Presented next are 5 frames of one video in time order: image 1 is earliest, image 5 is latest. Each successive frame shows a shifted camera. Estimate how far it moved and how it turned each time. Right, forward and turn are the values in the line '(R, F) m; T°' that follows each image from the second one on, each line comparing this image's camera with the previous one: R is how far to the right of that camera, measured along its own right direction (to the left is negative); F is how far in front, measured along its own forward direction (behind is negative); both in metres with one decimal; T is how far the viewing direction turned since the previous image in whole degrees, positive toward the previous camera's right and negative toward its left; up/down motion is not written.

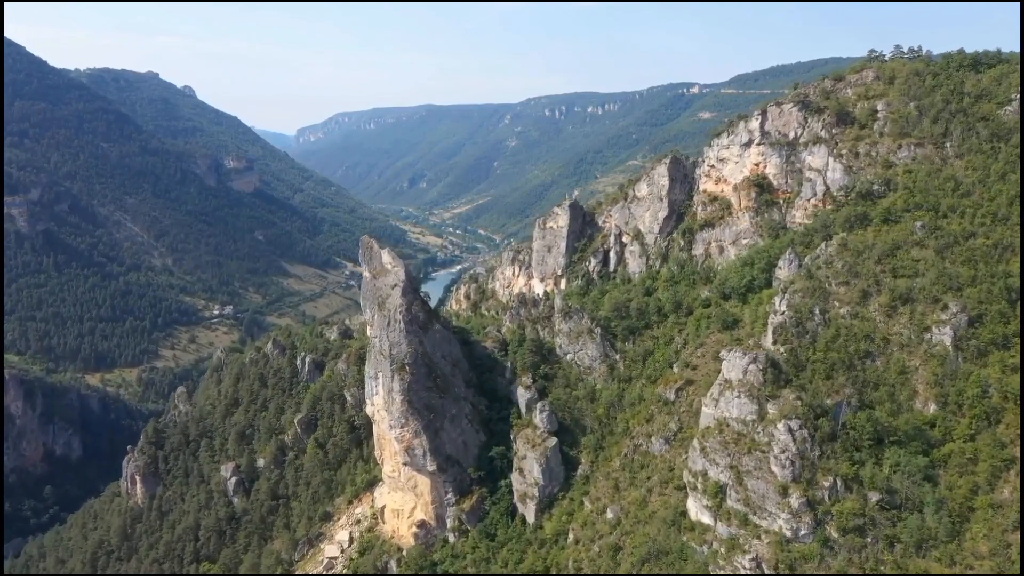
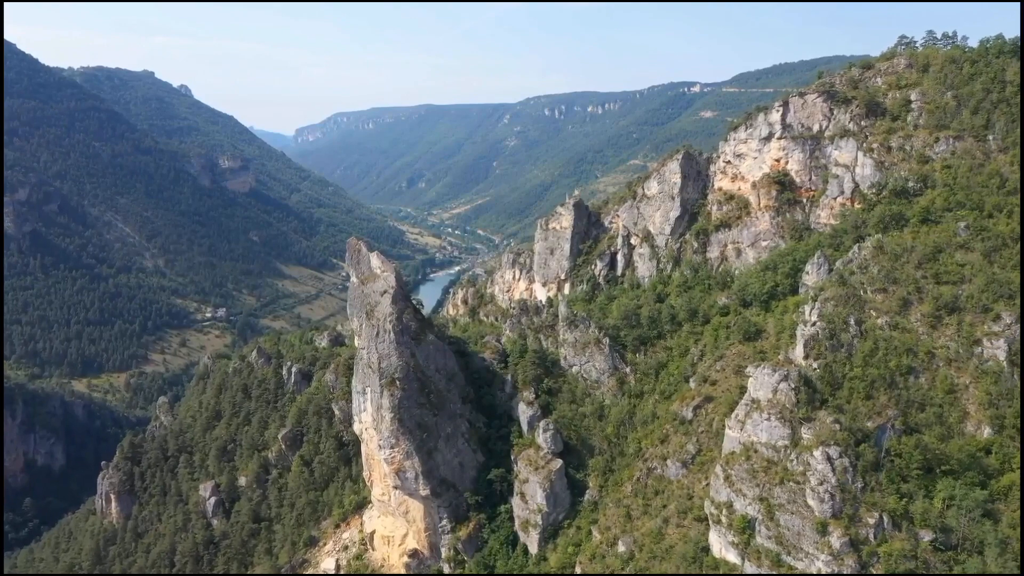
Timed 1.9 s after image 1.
(-0.1, +2.7) m; 0°
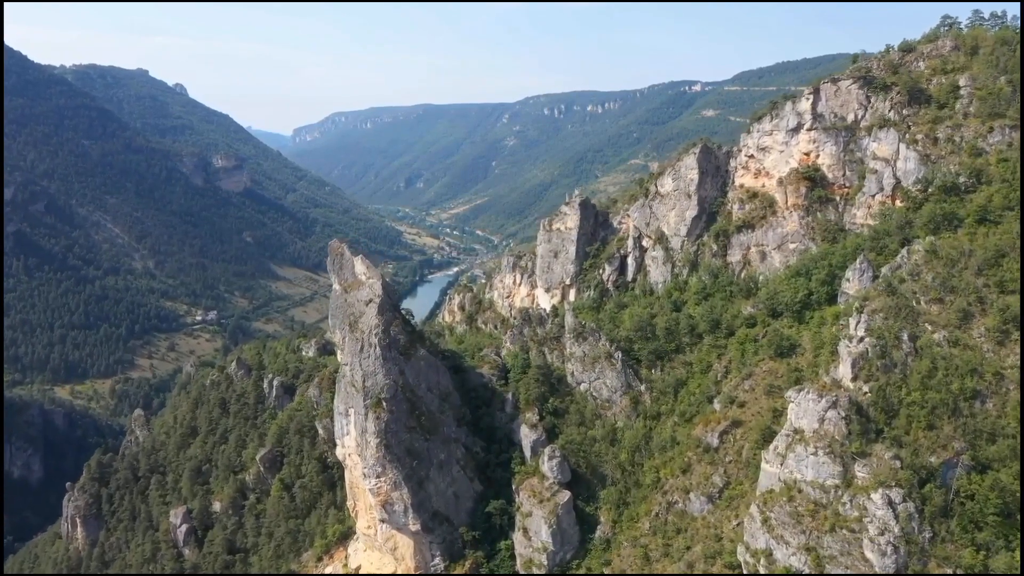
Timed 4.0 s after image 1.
(-0.1, +3.1) m; 0°
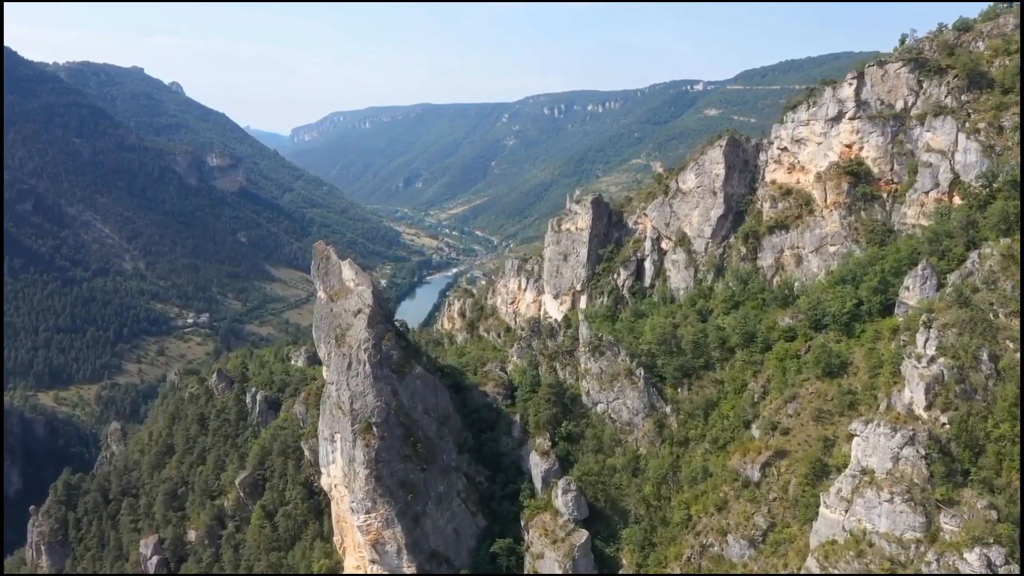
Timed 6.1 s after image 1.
(-0.3, +3.1) m; 0°
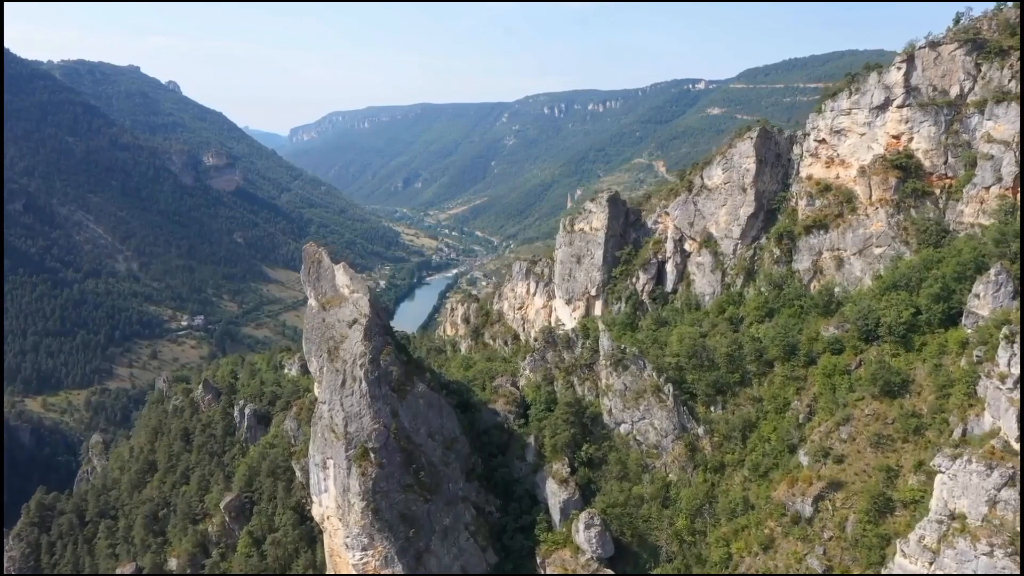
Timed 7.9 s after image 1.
(-0.4, +2.5) m; 0°
